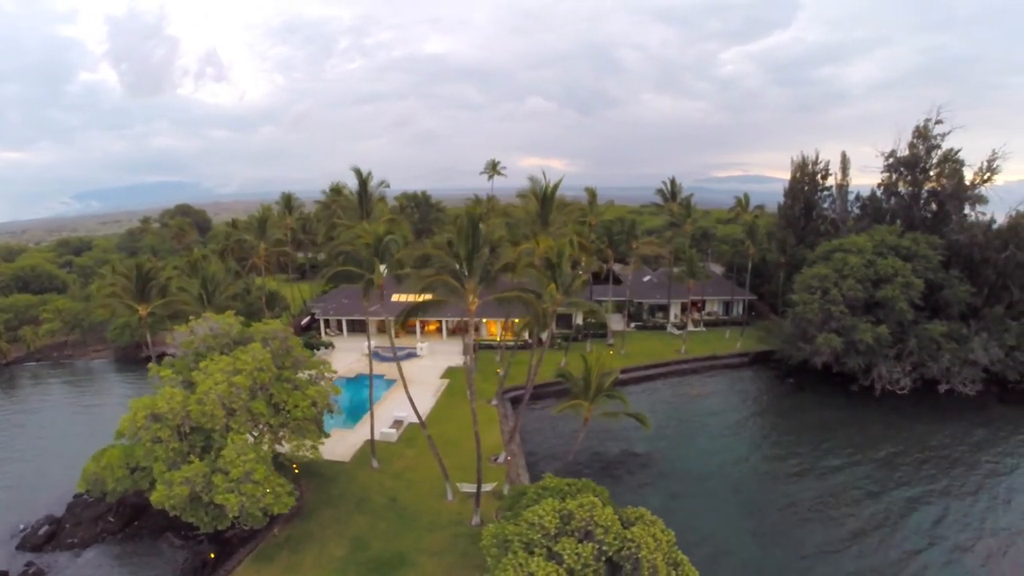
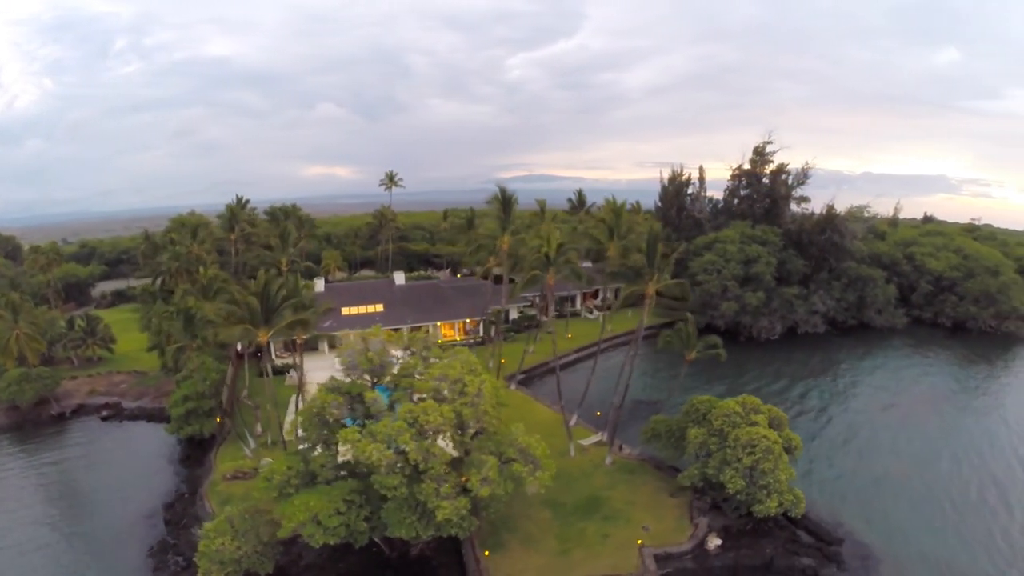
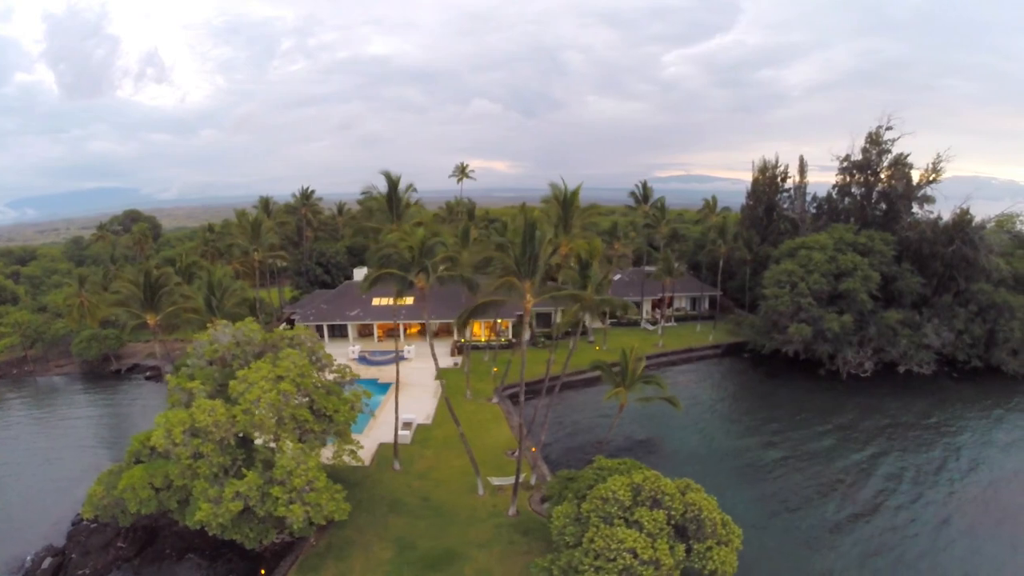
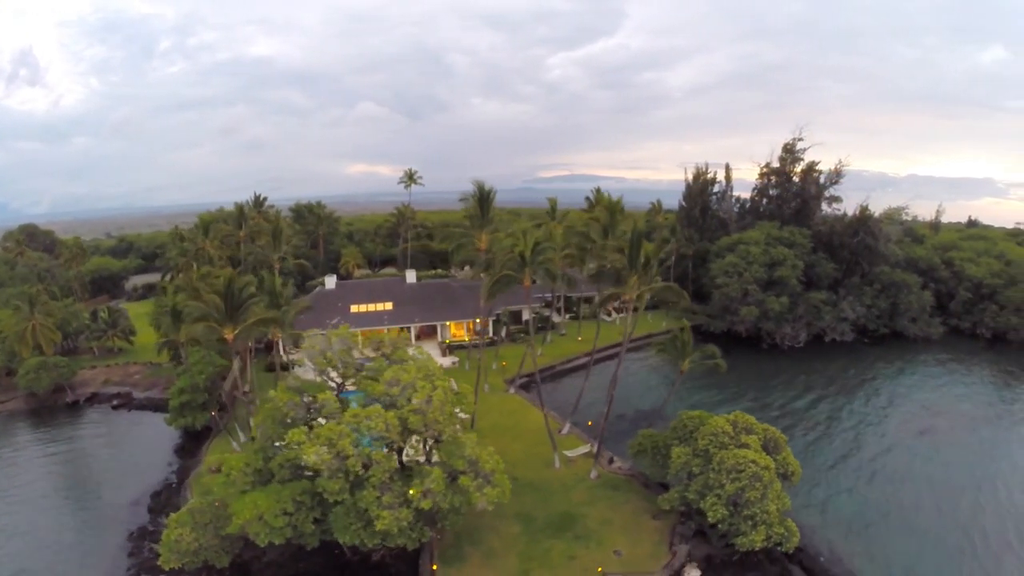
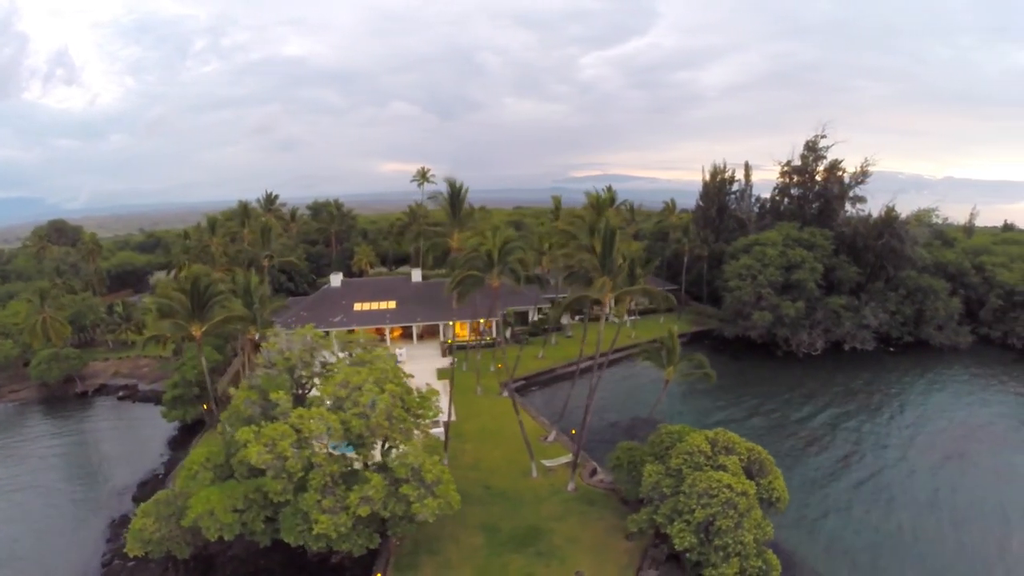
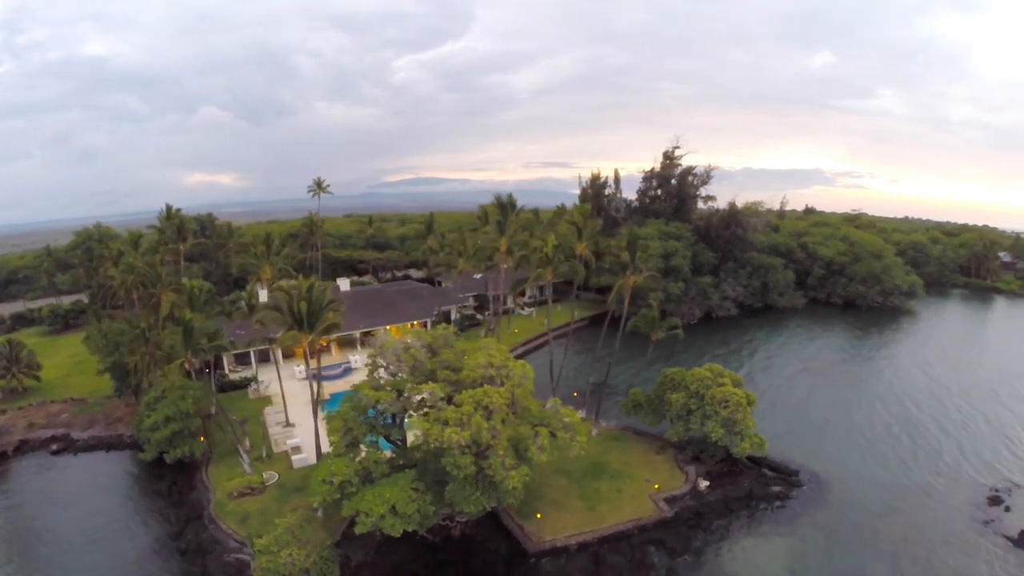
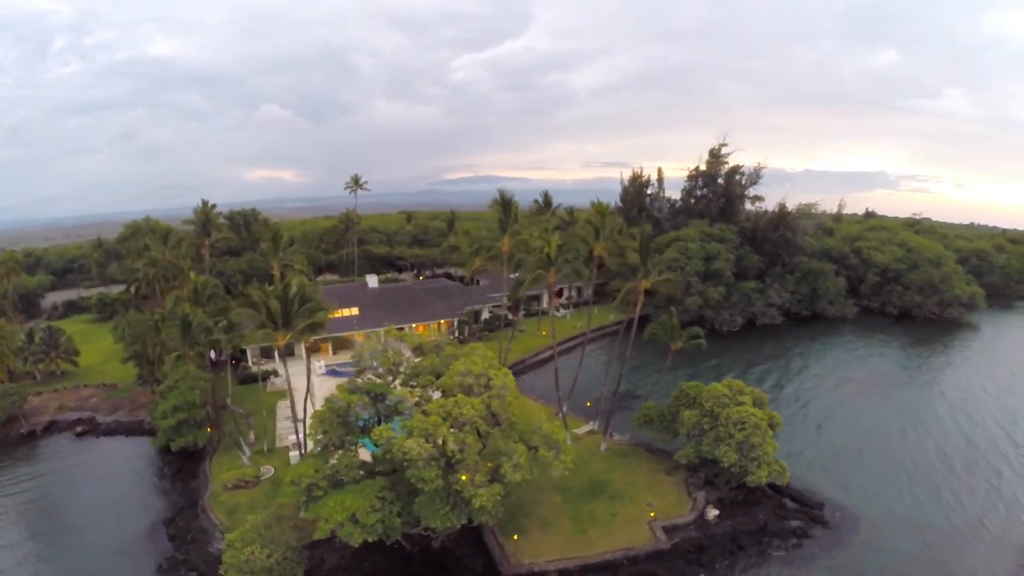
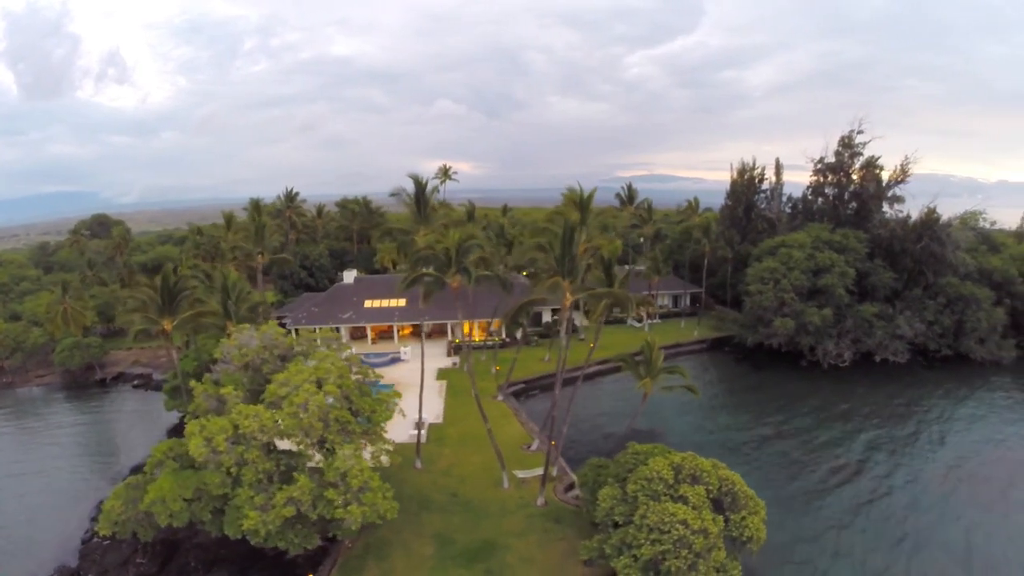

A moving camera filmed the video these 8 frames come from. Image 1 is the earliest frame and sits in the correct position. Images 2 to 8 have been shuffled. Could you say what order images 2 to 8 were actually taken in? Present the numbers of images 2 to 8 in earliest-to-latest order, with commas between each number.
3, 8, 5, 4, 2, 7, 6
